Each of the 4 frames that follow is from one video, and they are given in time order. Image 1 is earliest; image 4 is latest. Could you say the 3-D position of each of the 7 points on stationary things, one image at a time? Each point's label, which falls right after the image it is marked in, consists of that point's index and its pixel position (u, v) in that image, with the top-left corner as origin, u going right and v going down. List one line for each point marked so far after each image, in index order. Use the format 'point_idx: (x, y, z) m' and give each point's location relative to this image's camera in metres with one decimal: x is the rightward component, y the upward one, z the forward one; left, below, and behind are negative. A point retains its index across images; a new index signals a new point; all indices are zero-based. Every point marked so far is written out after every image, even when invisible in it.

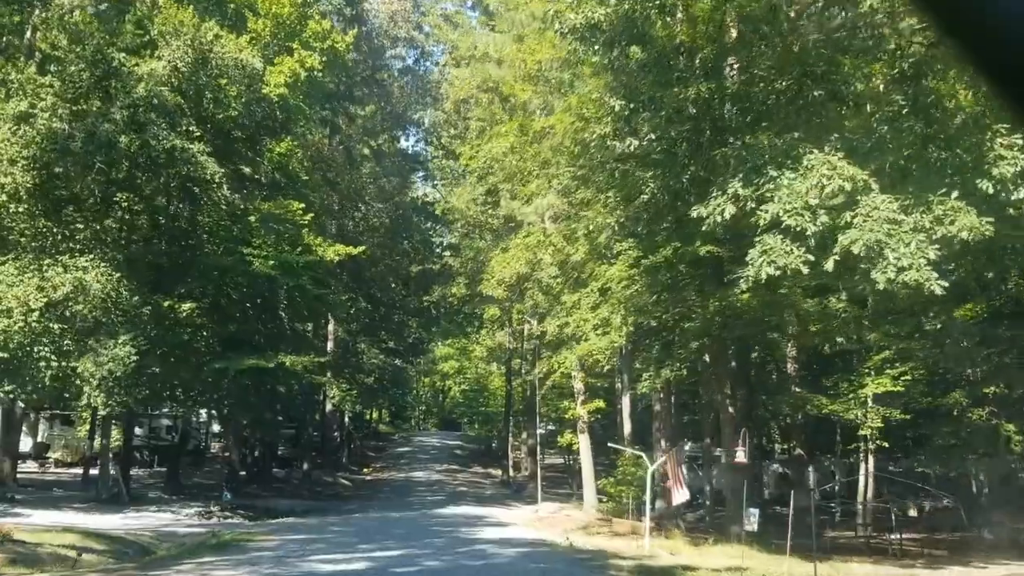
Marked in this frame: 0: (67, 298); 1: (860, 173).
0: (-8.3, -0.2, +20.1) m
1: (+4.1, +1.4, +12.6) m
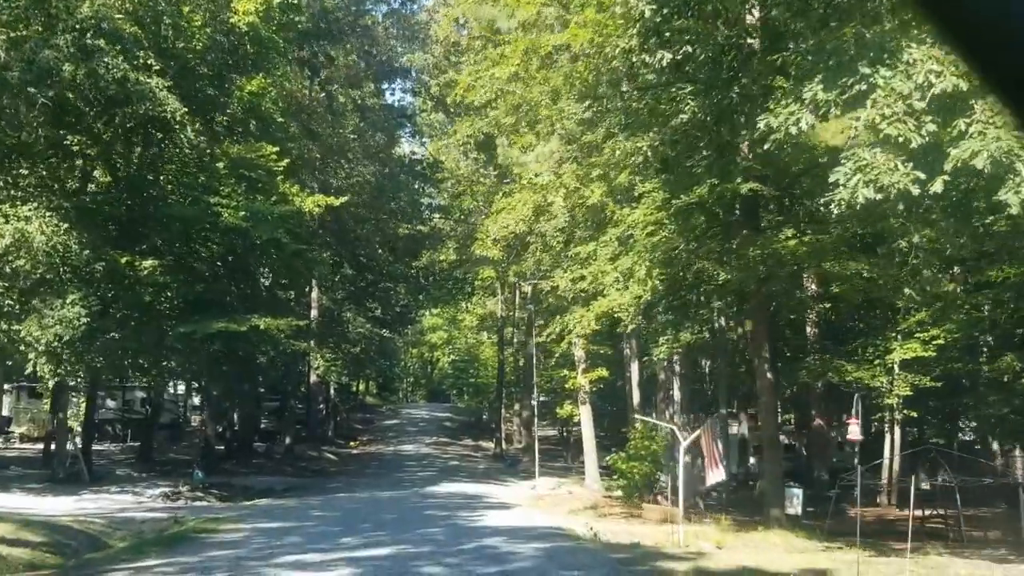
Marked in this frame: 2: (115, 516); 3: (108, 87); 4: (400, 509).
0: (-8.2, +0.6, +17.4) m
1: (+4.3, +2.0, +10.0) m
2: (-7.0, -4.0, +19.0) m
3: (-6.4, +3.2, +17.0) m
4: (-2.0, -3.9, +19.1) m
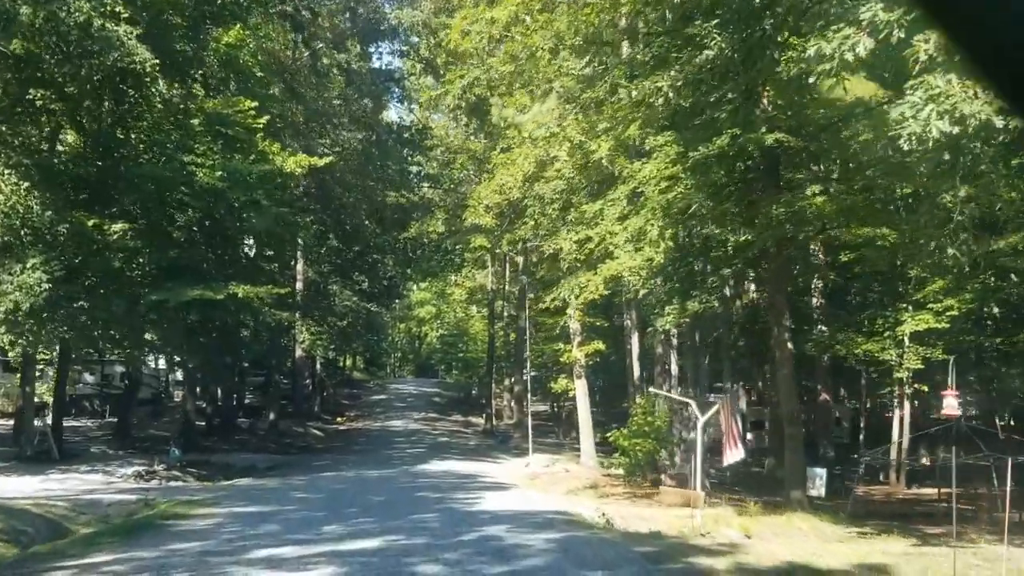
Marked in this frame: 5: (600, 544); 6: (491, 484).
0: (-8.2, +1.1, +15.9) m
1: (+4.4, +2.4, +8.6) m
2: (-7.0, -3.4, +17.6) m
3: (-6.4, +3.7, +15.5) m
4: (-2.0, -3.3, +17.7) m
5: (+0.7, -2.2, +9.4) m
6: (-0.4, -3.5, +19.5) m
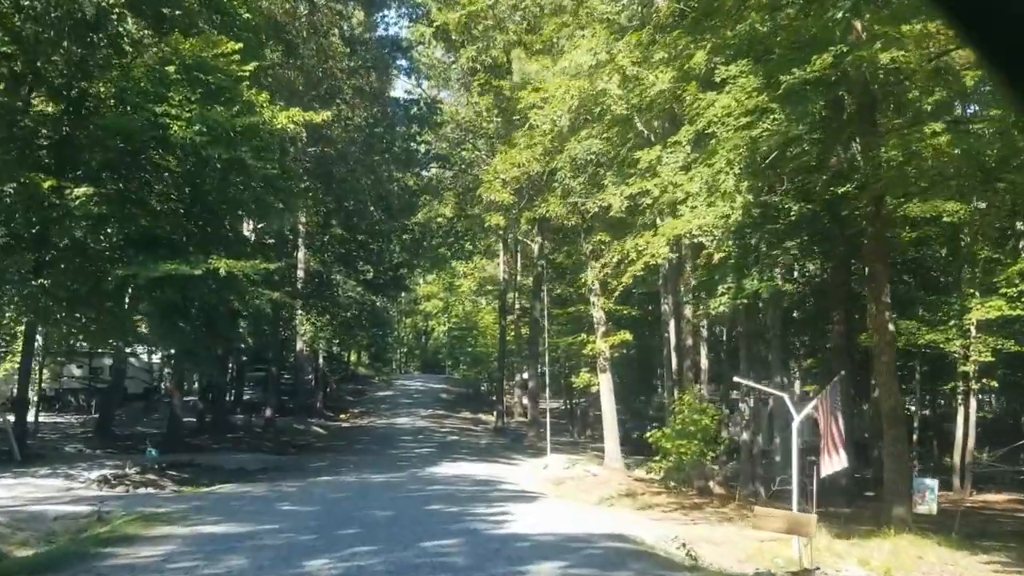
0: (-7.8, +1.6, +13.0) m
1: (+4.8, +2.7, +5.7) m
2: (-6.6, -3.0, +14.7) m
3: (-6.0, +4.1, +12.6) m
4: (-1.6, -2.9, +14.8) m
5: (+1.1, -1.8, +6.4) m
6: (0.0, -3.1, +16.5) m
